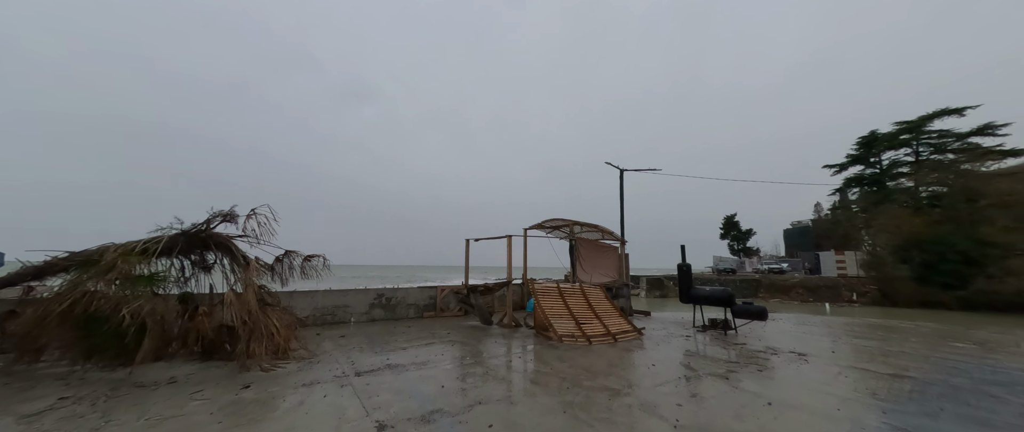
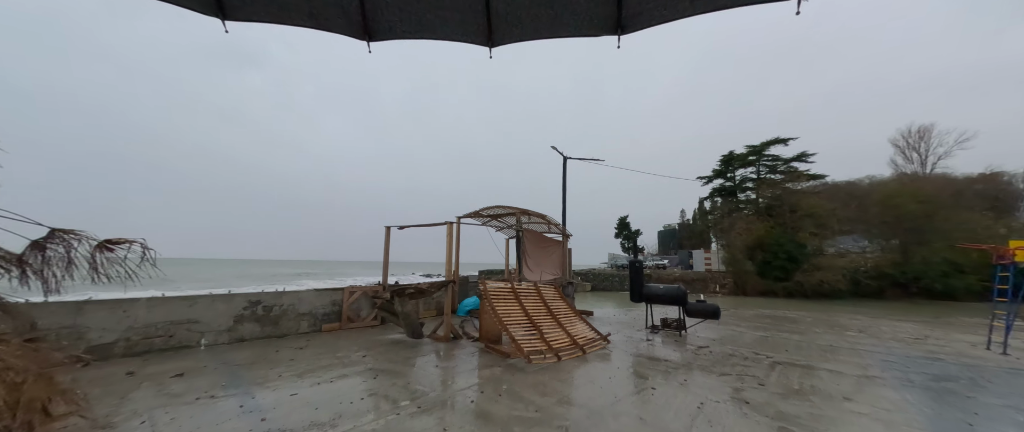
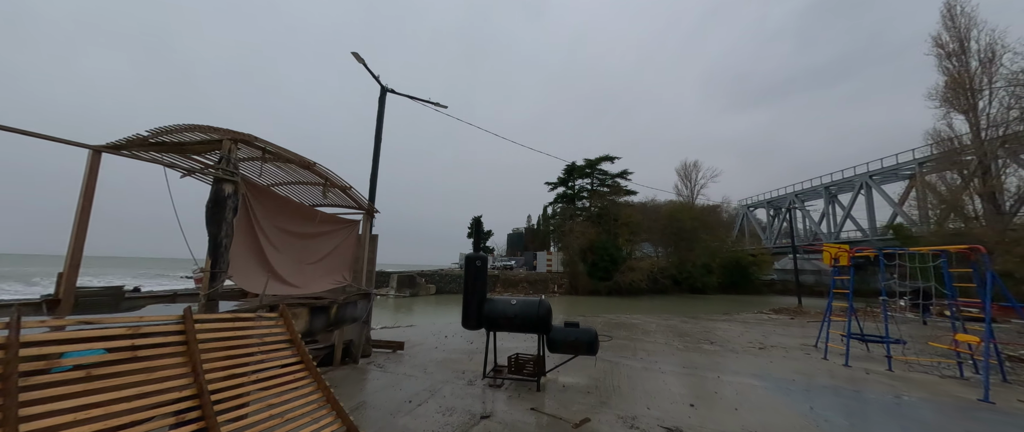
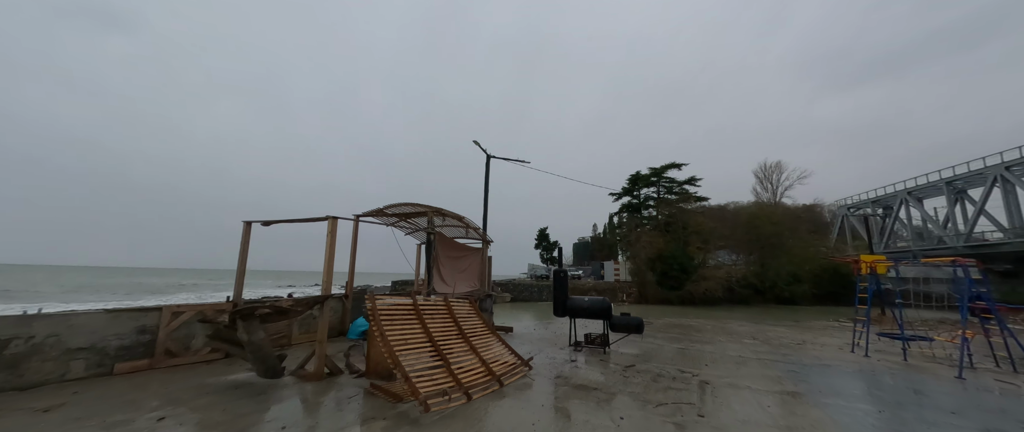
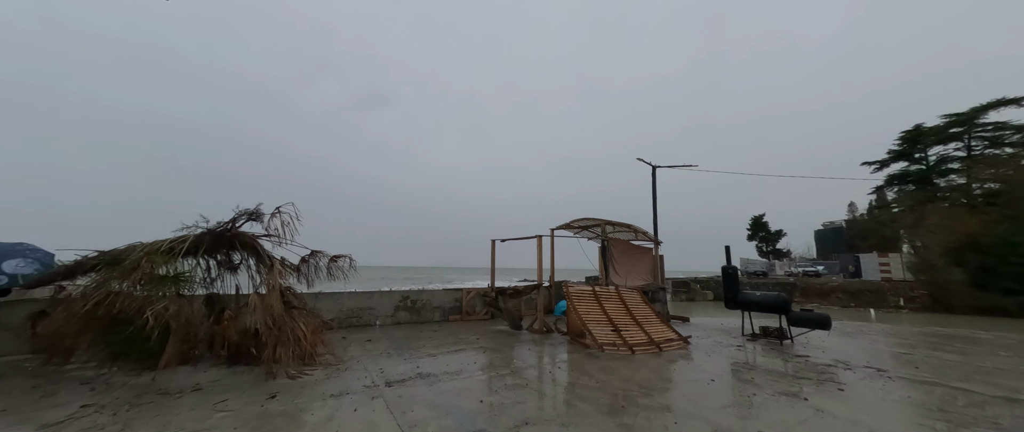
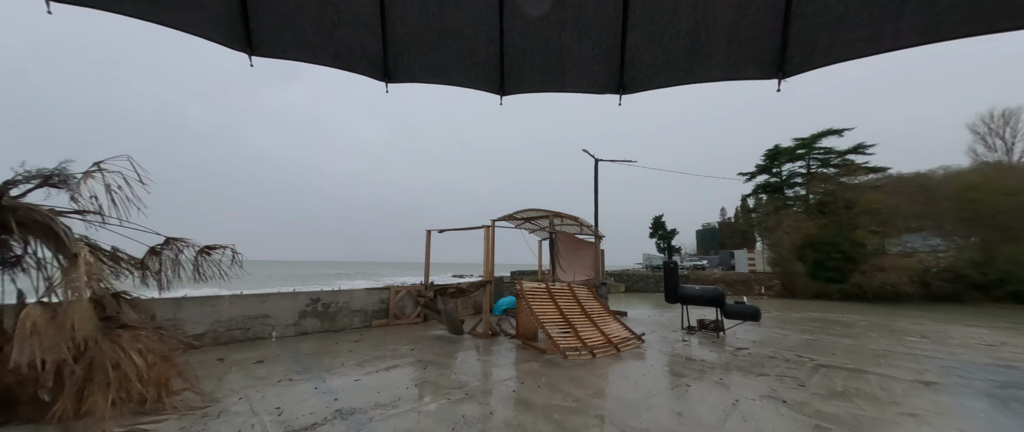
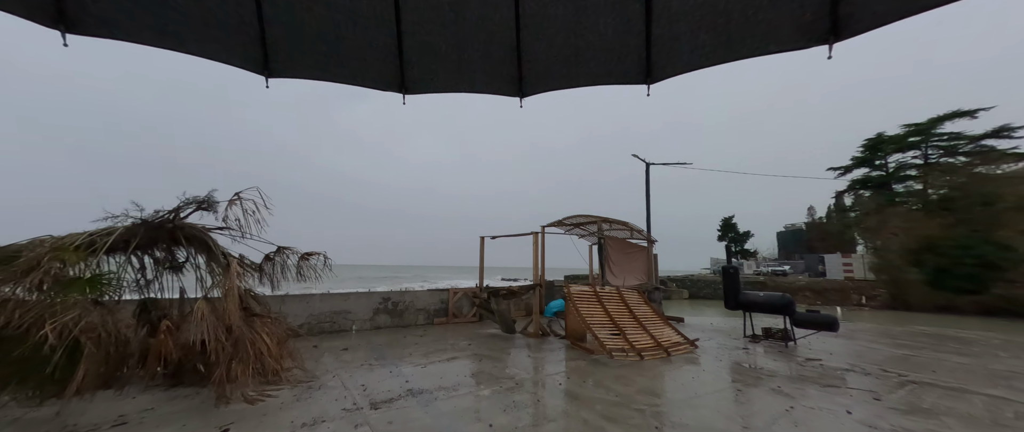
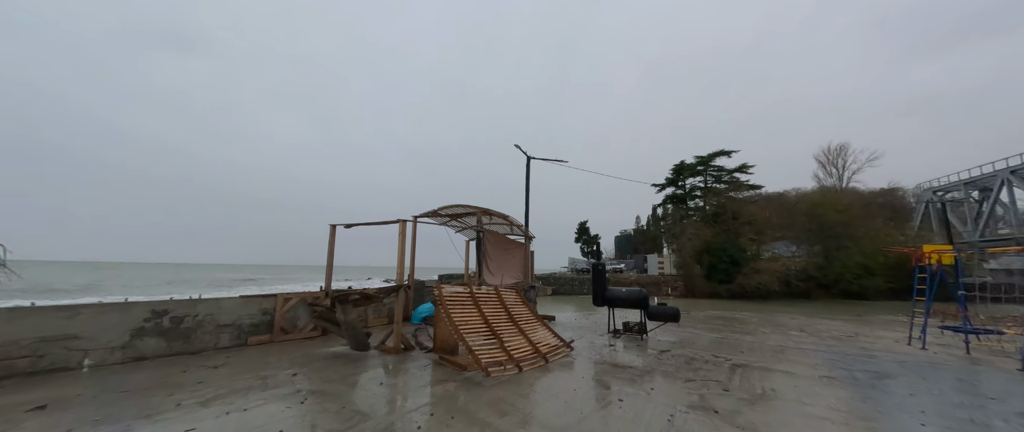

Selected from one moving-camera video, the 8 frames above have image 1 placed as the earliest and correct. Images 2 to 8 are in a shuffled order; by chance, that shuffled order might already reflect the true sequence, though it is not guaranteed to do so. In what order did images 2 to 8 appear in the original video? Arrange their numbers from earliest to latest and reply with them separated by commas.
5, 7, 6, 2, 8, 4, 3
